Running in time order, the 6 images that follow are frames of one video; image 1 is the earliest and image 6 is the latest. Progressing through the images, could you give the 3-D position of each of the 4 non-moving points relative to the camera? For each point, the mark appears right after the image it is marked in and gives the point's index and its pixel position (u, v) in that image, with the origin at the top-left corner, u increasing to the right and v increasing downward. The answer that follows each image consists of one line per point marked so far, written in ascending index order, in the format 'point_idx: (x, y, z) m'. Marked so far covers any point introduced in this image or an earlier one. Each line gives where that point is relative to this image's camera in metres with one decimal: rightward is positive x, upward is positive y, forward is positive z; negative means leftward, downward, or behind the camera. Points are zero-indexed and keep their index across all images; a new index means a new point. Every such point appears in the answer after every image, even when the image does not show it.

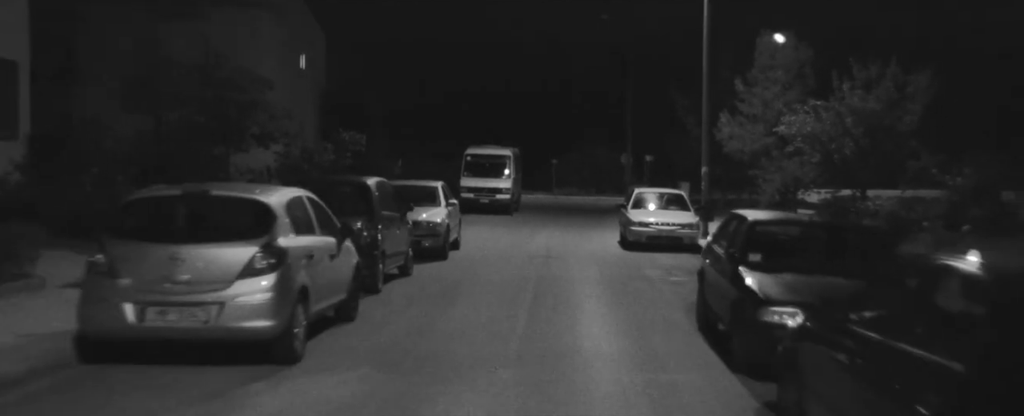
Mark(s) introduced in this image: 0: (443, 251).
0: (-1.4, -0.8, +16.9) m
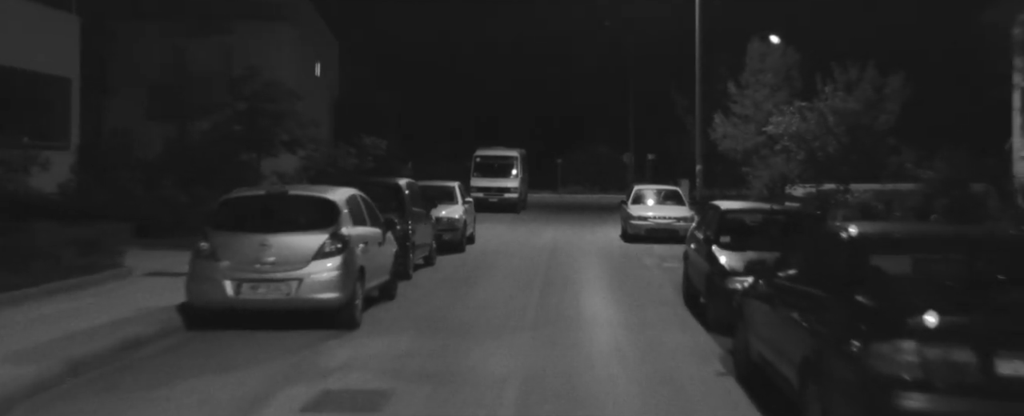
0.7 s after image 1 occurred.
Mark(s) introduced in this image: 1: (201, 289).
0: (-1.2, -0.8, +18.9) m
1: (-3.4, -0.9, +9.6) m
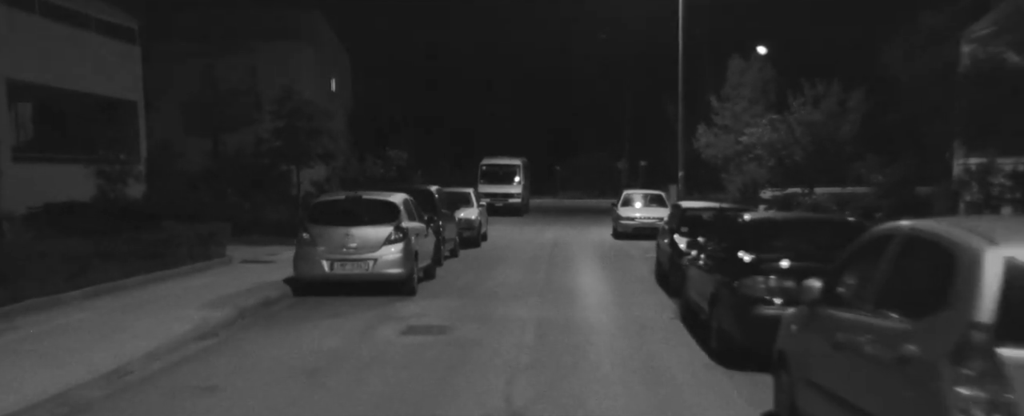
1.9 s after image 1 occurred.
0: (-0.9, -0.8, +22.7) m
1: (-3.2, -0.9, +13.4) m
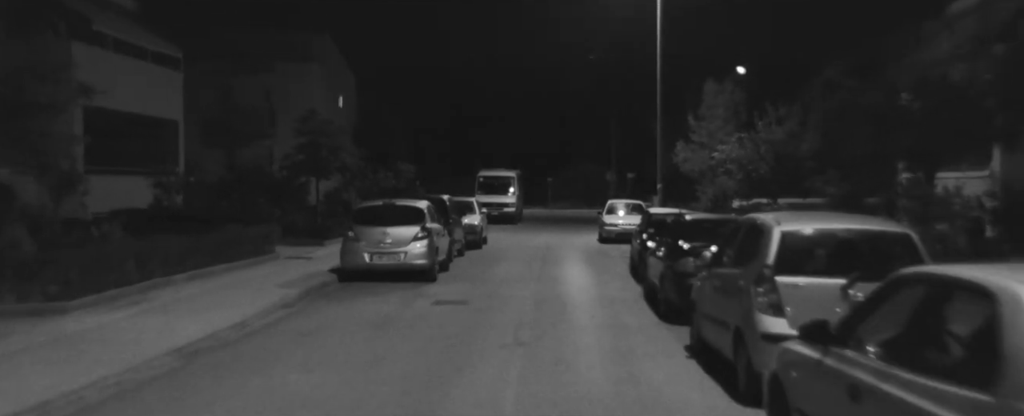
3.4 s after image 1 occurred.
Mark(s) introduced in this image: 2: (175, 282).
0: (-1.0, -1.0, +26.3) m
1: (-3.2, -1.0, +16.9) m
2: (-5.7, -1.3, +14.8) m
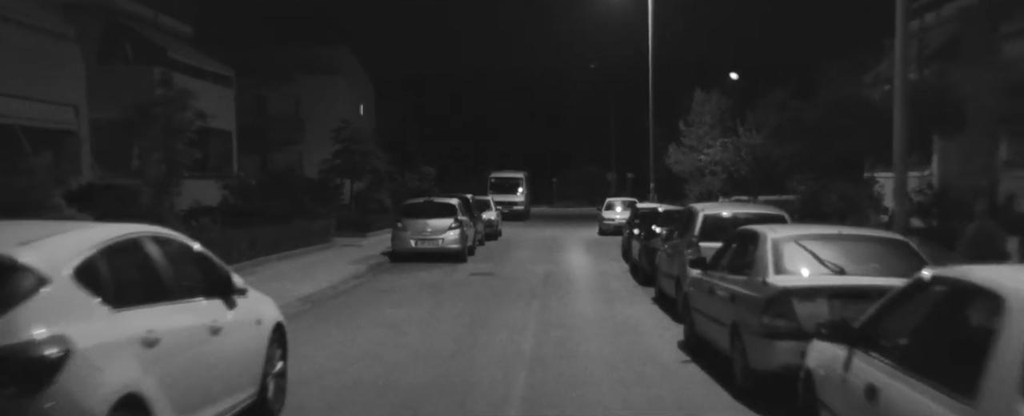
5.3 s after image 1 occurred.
0: (-0.6, -0.9, +30.8) m
1: (-2.8, -0.9, +21.5) m
2: (-5.4, -1.2, +19.3) m
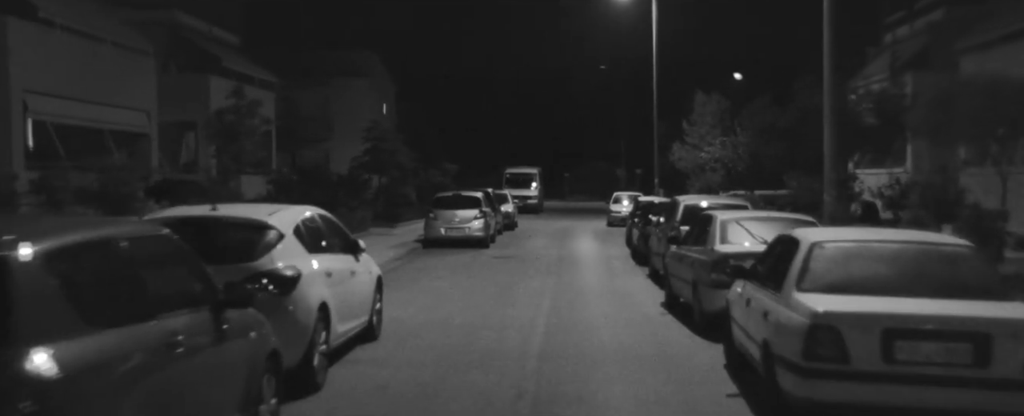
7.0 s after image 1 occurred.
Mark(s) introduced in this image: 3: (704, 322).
0: (0.0, -0.7, +34.0) m
1: (-2.3, -0.7, +24.8) m
2: (-4.9, -1.0, +22.6) m
3: (+2.4, -1.4, +11.1) m
